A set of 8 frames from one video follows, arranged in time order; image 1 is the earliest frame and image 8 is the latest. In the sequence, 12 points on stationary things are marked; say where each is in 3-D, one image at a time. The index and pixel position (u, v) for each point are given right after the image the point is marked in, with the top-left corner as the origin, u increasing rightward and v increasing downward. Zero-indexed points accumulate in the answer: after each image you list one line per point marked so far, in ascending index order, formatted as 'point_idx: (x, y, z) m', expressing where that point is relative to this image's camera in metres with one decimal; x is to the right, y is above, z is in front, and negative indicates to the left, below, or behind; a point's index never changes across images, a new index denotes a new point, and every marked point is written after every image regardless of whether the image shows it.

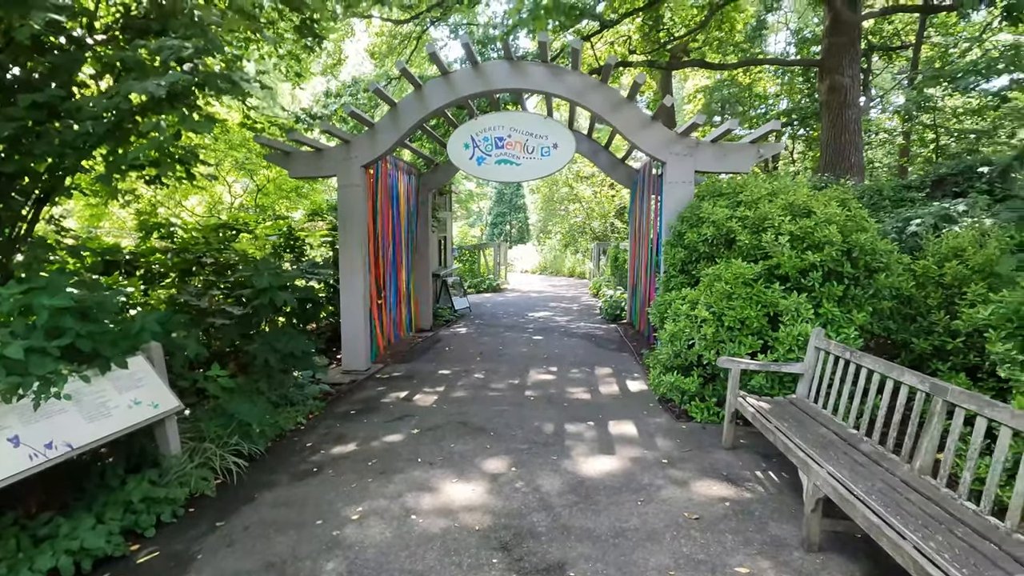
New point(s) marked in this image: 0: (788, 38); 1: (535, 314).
0: (+5.7, +5.2, +11.2) m
1: (+0.4, -0.5, +10.1) m
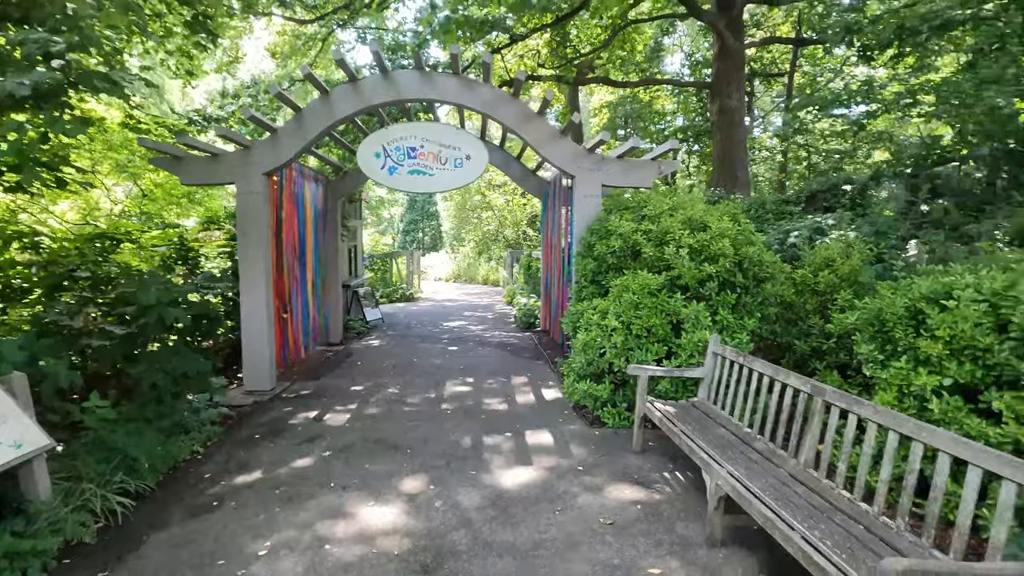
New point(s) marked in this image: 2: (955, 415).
0: (+3.8, +5.1, +12.0) m
1: (-1.2, -0.7, +10.0) m
2: (+2.2, -0.6, +2.6) m
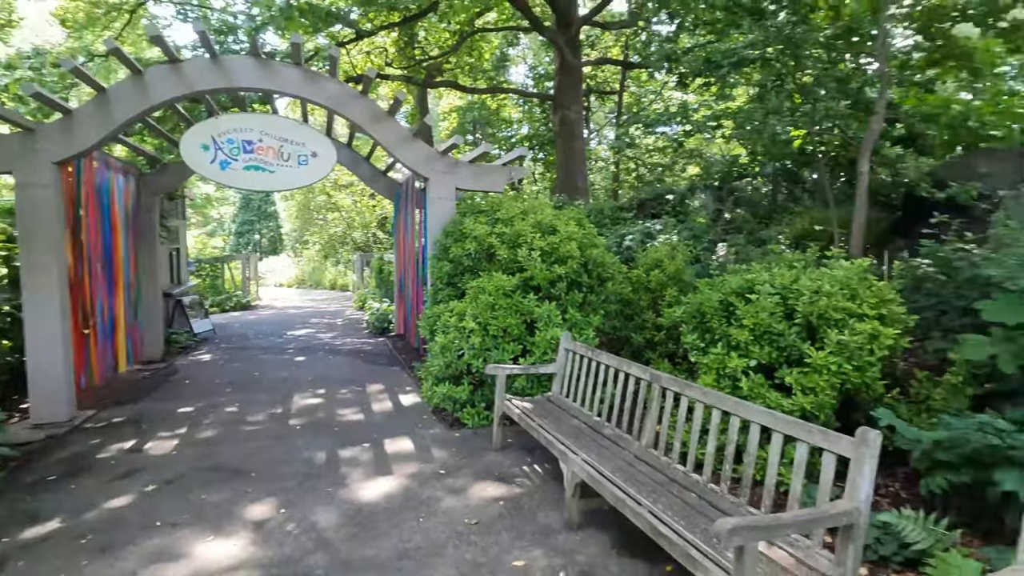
0: (+0.3, +5.1, +12.6) m
1: (-3.8, -0.8, +9.3) m
2: (+1.4, -0.6, +3.1) m
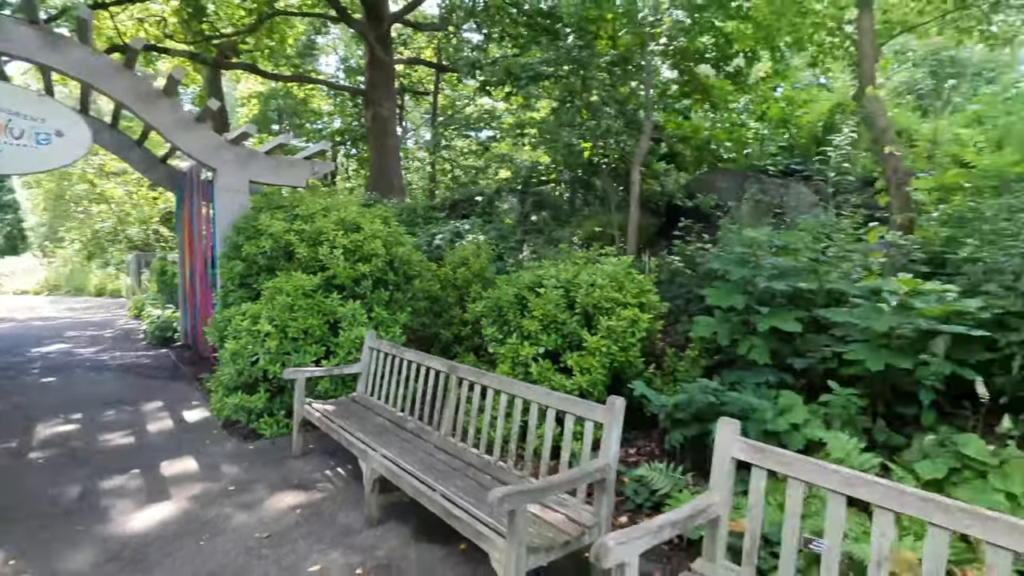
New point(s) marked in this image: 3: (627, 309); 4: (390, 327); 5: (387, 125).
0: (-4.0, +5.1, +12.0) m
1: (-6.7, -0.9, +7.7) m
2: (+0.2, -0.6, +3.5) m
3: (+0.8, -0.1, +3.6) m
4: (-1.0, -0.3, +4.4) m
5: (-2.1, +2.7, +8.9) m
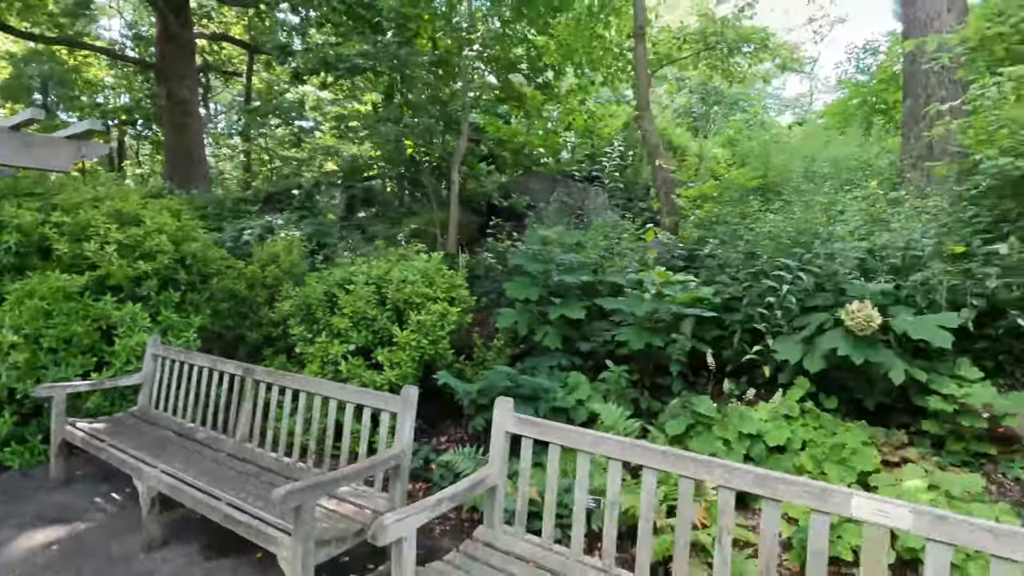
0: (-7.7, +5.0, +10.3) m
1: (-8.9, -1.0, +5.4) m
2: (-1.0, -0.5, +3.5) m
3: (-0.5, -0.1, +3.7) m
4: (-2.5, -0.3, +4.0) m
5: (-4.9, +2.7, +7.9) m
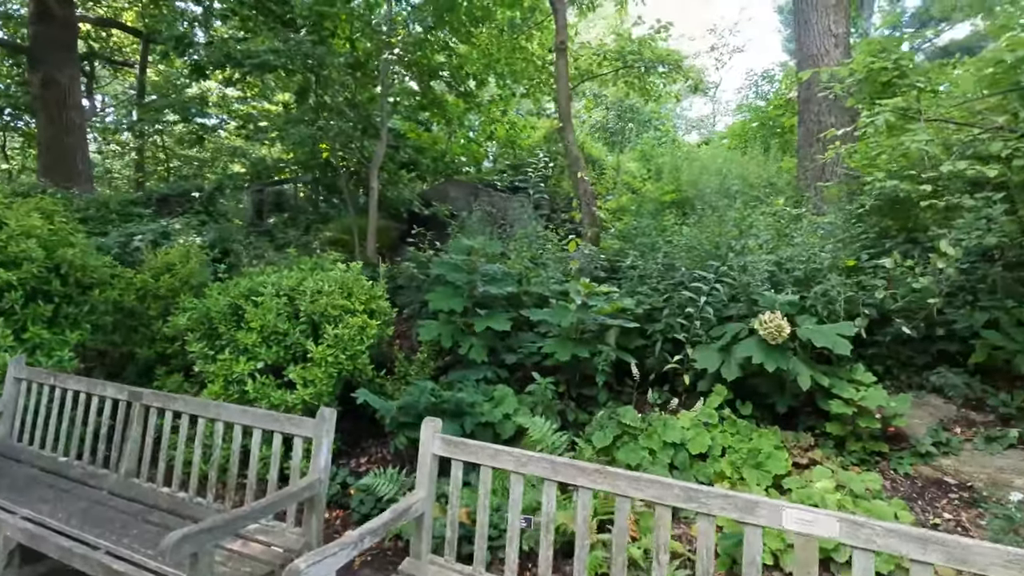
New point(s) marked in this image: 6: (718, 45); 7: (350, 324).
0: (-9.1, +4.8, +9.1) m
1: (-9.5, -1.1, +3.9) m
2: (-1.5, -0.6, +3.2) m
3: (-1.0, -0.2, +3.5) m
4: (-3.0, -0.4, +3.5) m
5: (-5.9, +2.5, +7.0) m
6: (+4.9, +5.7, +12.6) m
7: (-1.0, -0.2, +3.4) m
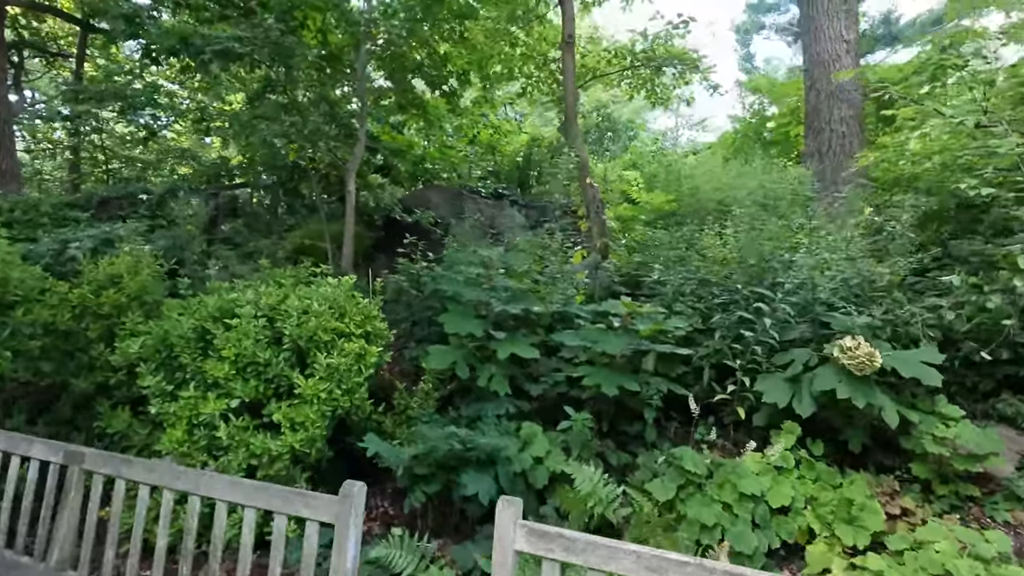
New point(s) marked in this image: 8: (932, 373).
0: (-9.4, +4.6, +7.9) m
1: (-9.4, -1.2, +2.6) m
2: (-1.3, -0.7, +2.6) m
3: (-0.9, -0.3, +2.9) m
4: (-2.8, -0.5, +2.8) m
5: (-6.1, +2.4, +6.1) m
6: (+4.3, +5.4, +12.6) m
7: (-0.9, -0.3, +2.9) m
8: (+1.9, -0.4, +2.4) m
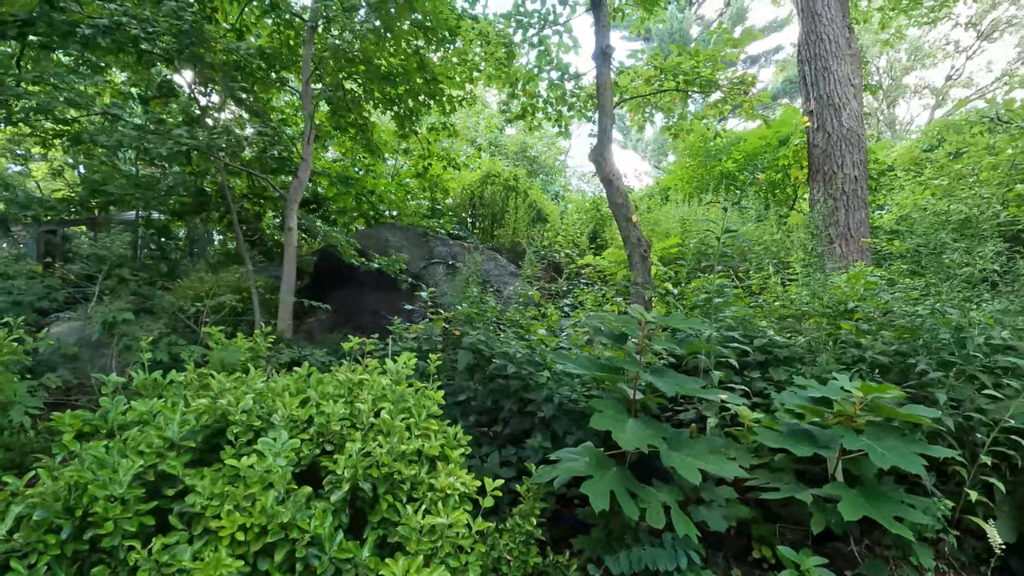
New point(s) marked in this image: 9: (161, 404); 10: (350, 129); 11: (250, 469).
0: (-9.8, +3.8, +4.9) m
1: (-8.4, -1.5, -0.7) m
2: (-0.5, -1.0, +1.2) m
3: (-0.2, -0.6, +1.7) m
4: (-2.1, -0.8, +1.1) m
5: (-6.1, +1.7, +3.7) m
6: (+2.3, +4.3, +12.7) m
7: (-0.2, -0.6, +1.6) m
8: (+2.6, -0.6, +1.9) m
9: (-1.1, -0.4, +1.7) m
10: (-1.5, +1.6, +5.4) m
11: (-0.7, -0.5, +1.4) m
